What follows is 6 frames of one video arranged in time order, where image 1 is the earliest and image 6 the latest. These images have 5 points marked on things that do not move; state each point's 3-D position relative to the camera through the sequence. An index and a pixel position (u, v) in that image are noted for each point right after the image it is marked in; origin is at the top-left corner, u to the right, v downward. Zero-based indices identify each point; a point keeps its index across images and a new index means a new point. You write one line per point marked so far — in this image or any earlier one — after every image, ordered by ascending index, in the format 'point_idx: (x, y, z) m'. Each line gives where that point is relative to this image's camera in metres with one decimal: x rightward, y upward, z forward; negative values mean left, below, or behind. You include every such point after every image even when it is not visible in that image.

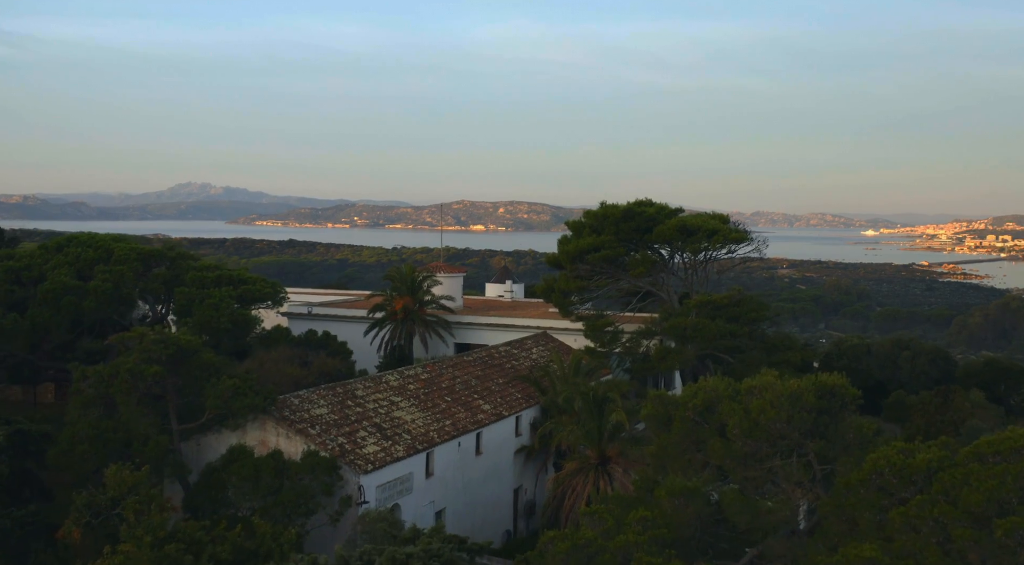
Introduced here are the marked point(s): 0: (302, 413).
0: (-3.9, -2.4, +19.7) m
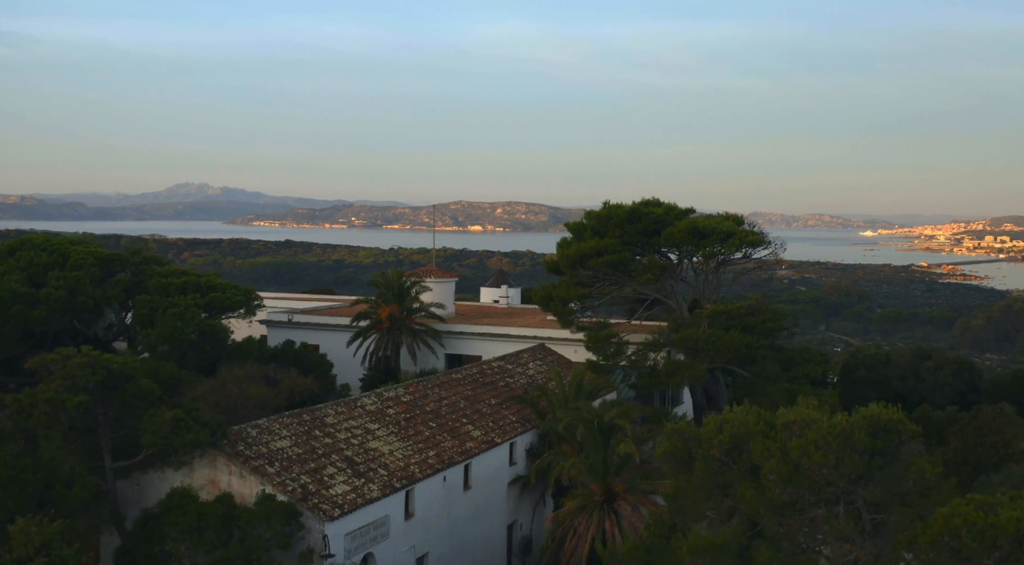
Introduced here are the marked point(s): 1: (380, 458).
0: (-4.0, -2.6, +16.9) m
1: (-2.3, -3.0, +18.3) m
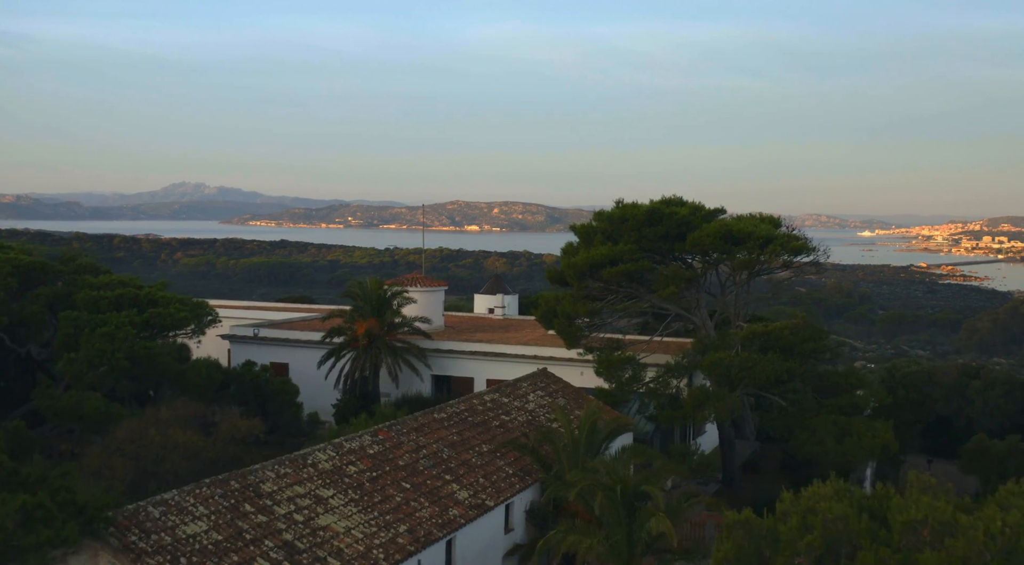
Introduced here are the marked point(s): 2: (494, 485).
0: (-4.0, -2.9, +12.3) m
1: (-2.3, -3.3, +13.7) m
2: (-0.3, -3.3, +17.3) m
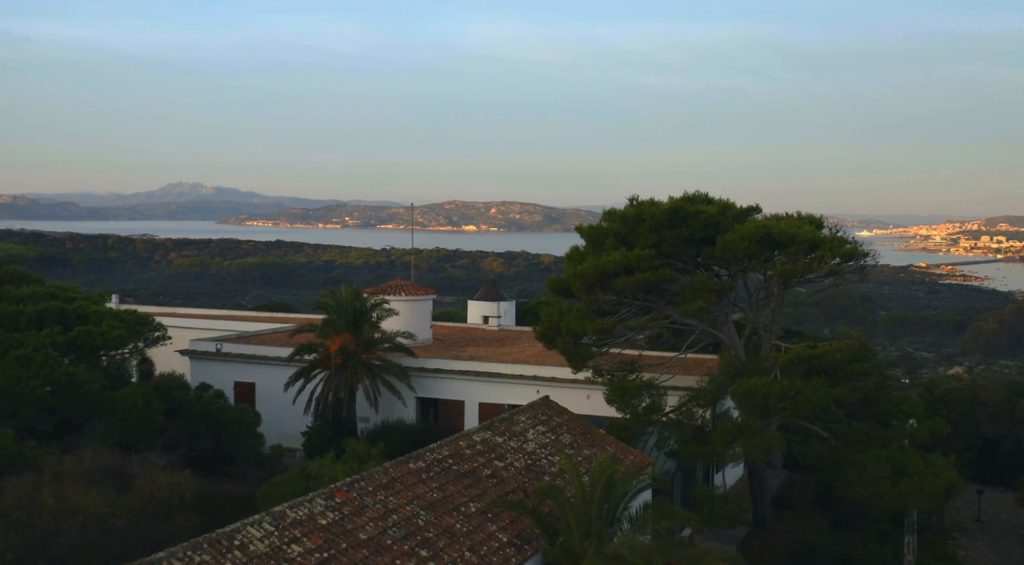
0: (-4.1, -3.1, +8.5) m
1: (-2.4, -3.5, +9.9) m
2: (-0.4, -3.5, +13.5) m
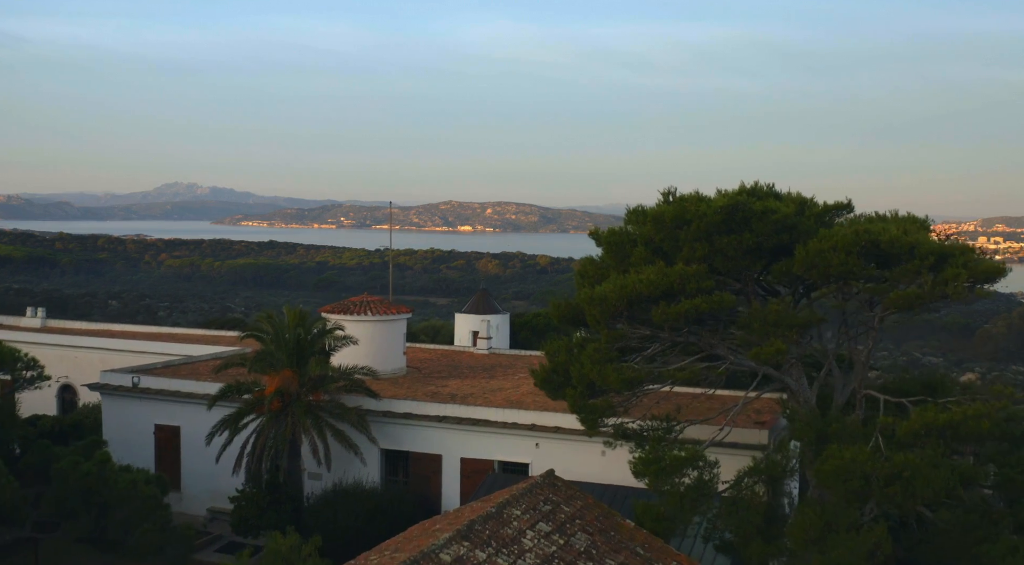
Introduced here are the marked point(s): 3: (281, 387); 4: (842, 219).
0: (-4.2, -3.5, +2.4) m
1: (-2.5, -3.9, +3.9) m
2: (-0.5, -3.9, +7.5) m
3: (-4.2, -1.9, +19.4) m
4: (+4.6, +0.9, +14.9) m
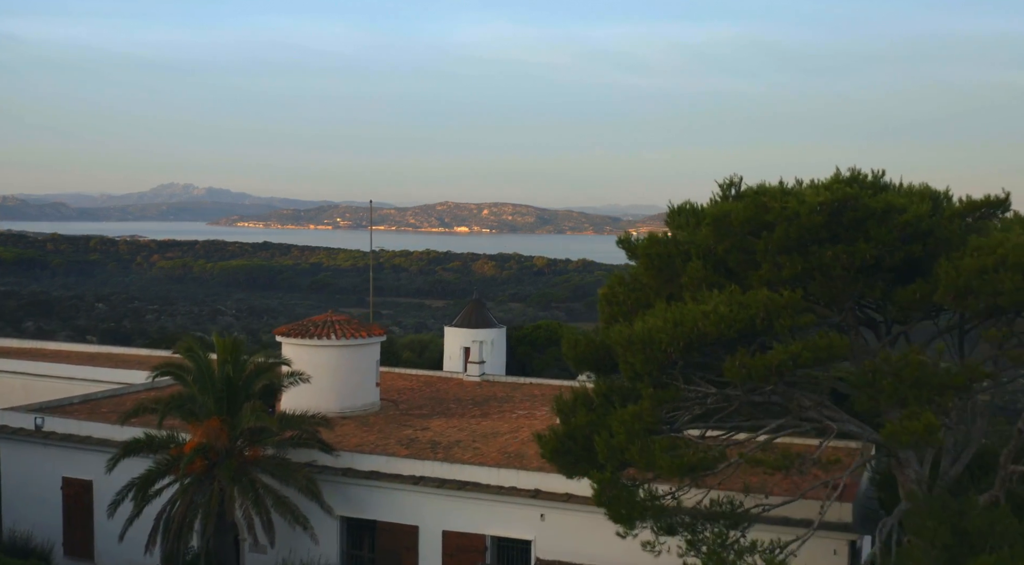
0: (-4.1, -3.8, -2.2) m
1: (-2.4, -4.2, -0.8) m
2: (-0.5, -4.2, +2.8) m
3: (-4.2, -2.2, +14.7) m
4: (+4.6, +0.6, +10.3) m
